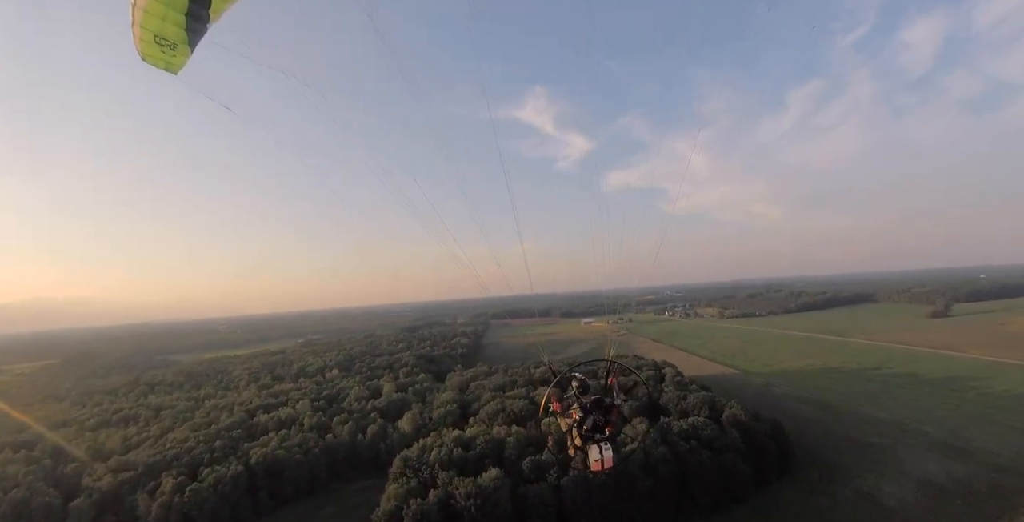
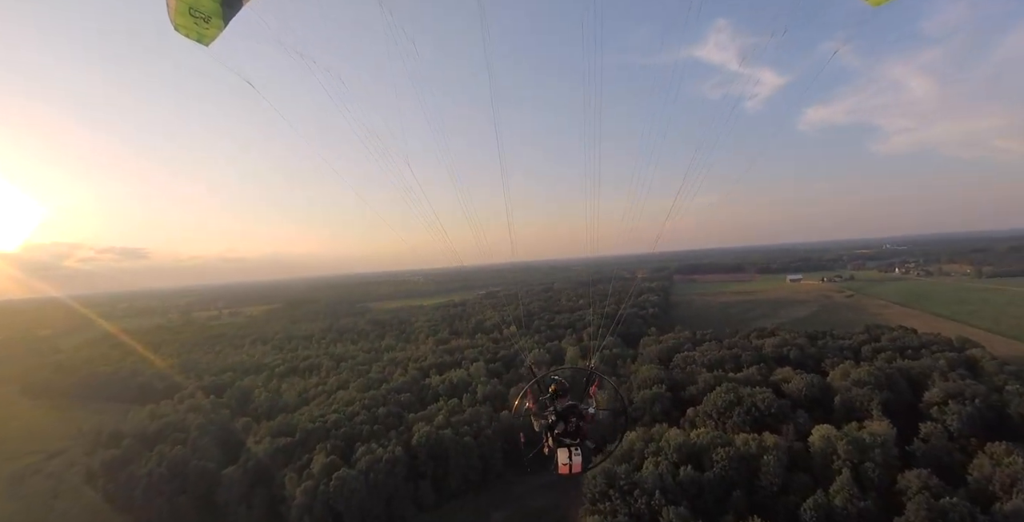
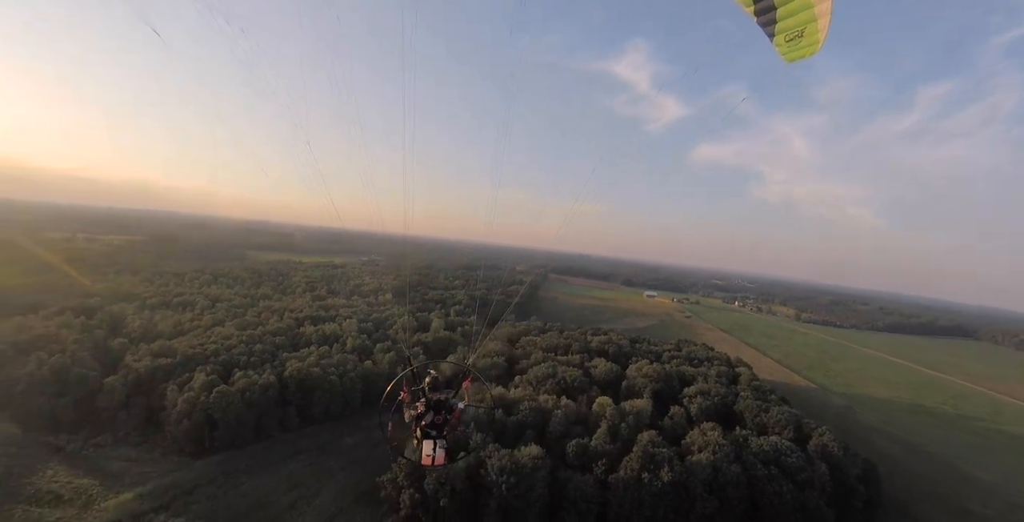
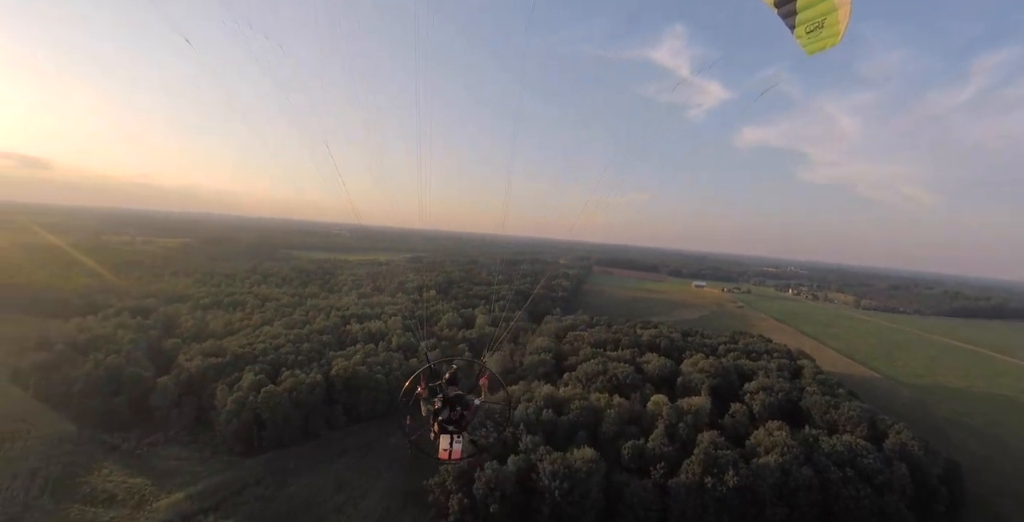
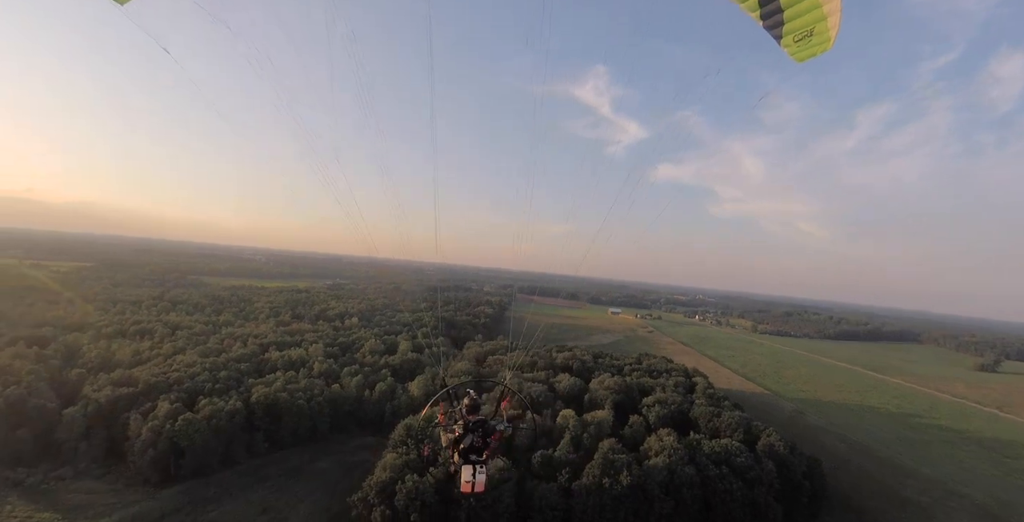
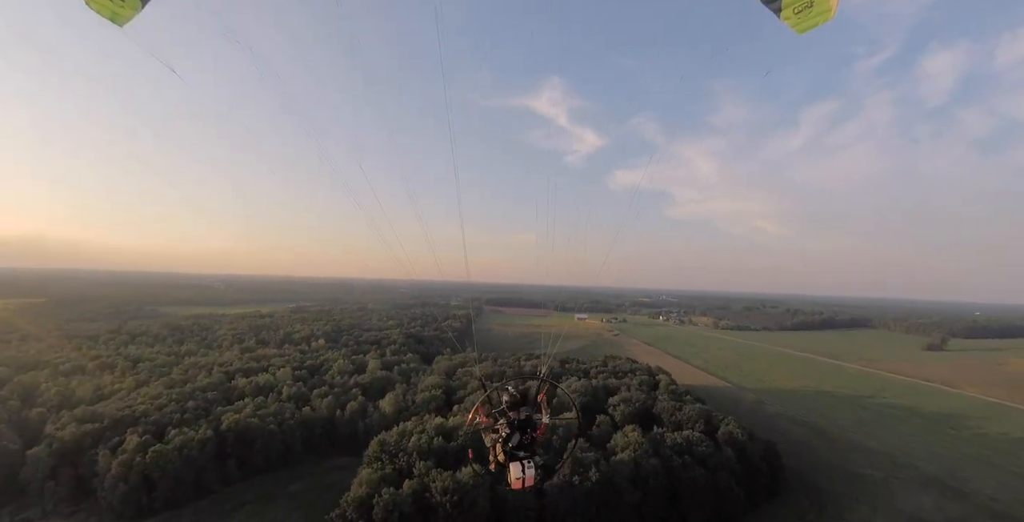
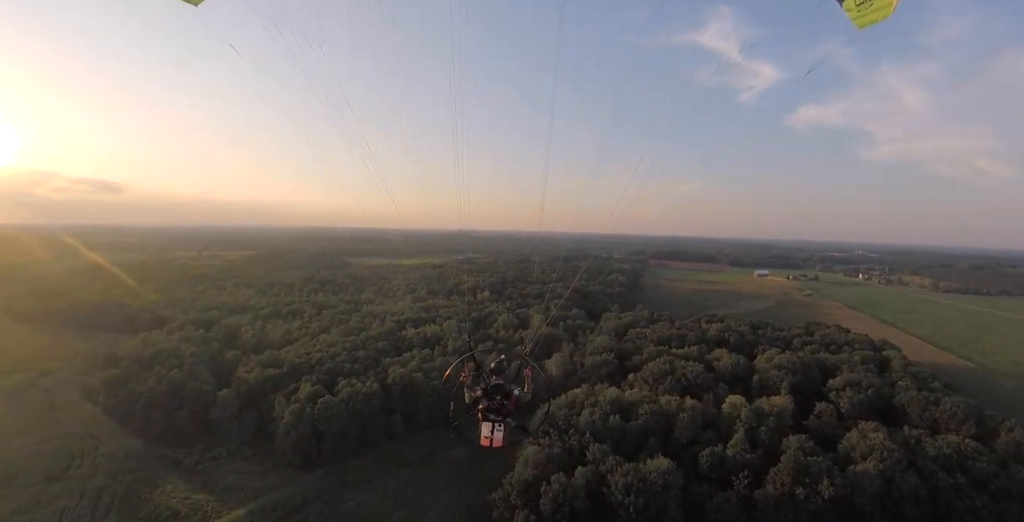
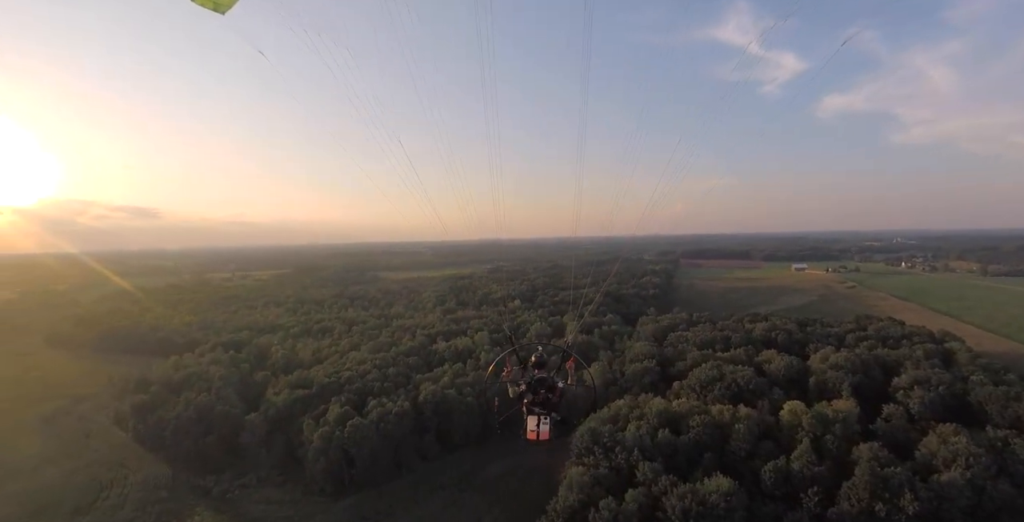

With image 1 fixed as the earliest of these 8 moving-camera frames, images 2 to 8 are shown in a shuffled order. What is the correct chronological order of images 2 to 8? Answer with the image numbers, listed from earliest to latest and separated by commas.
6, 5, 3, 4, 7, 8, 2
